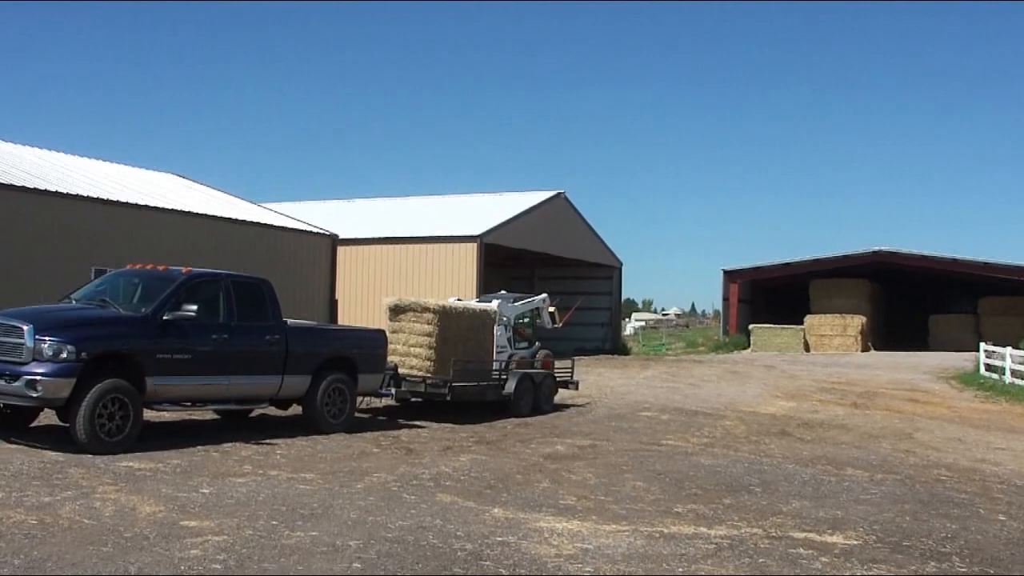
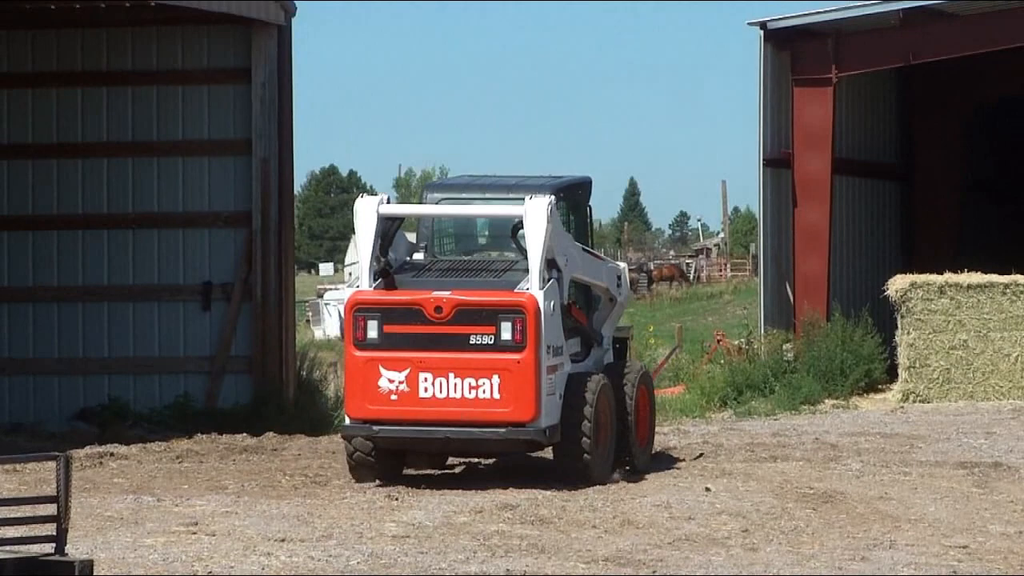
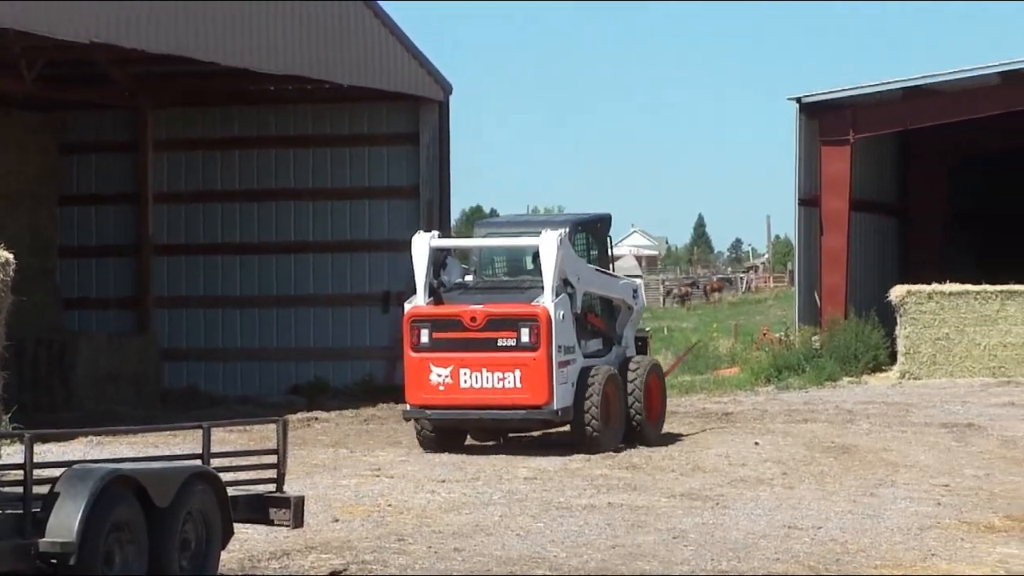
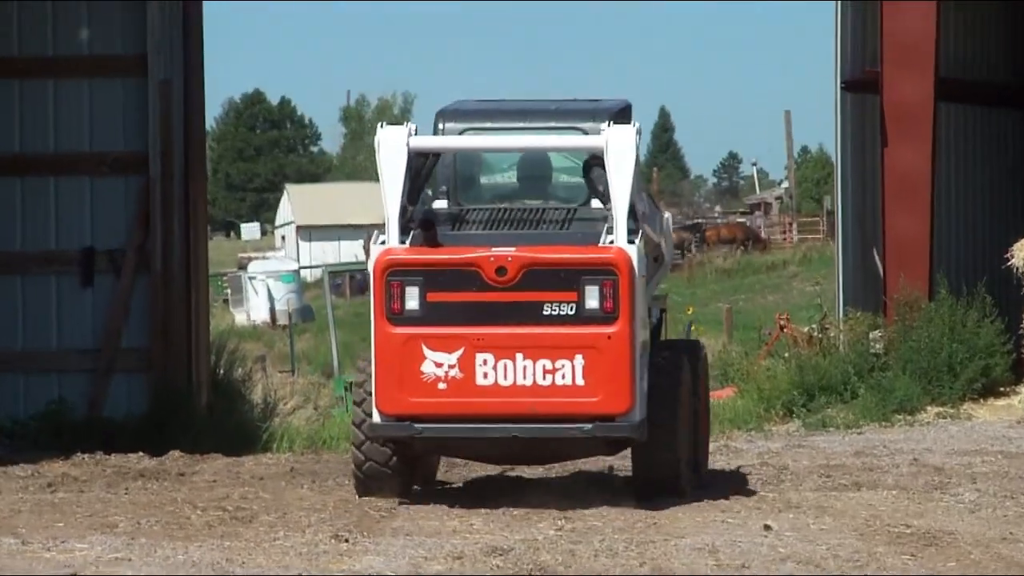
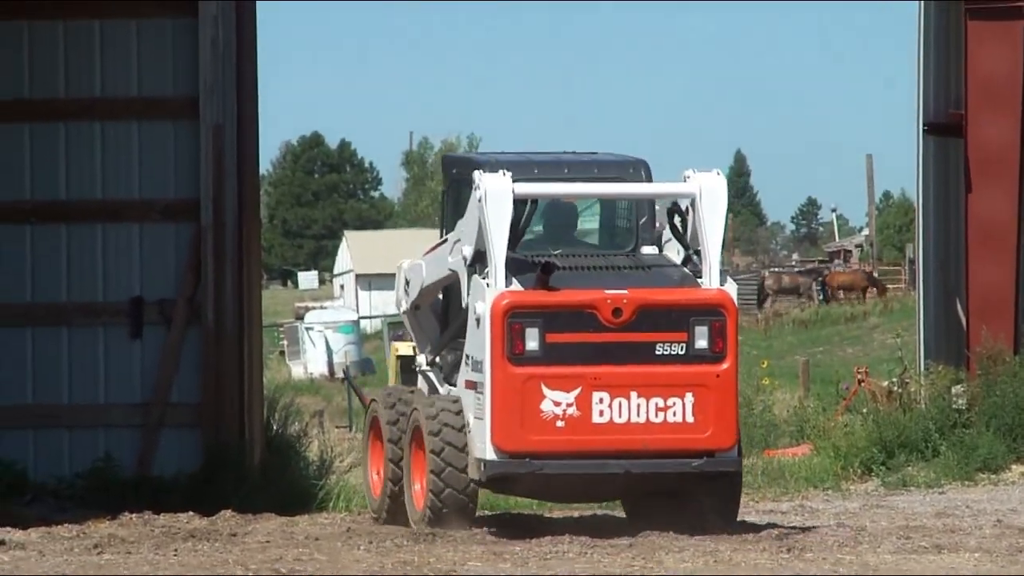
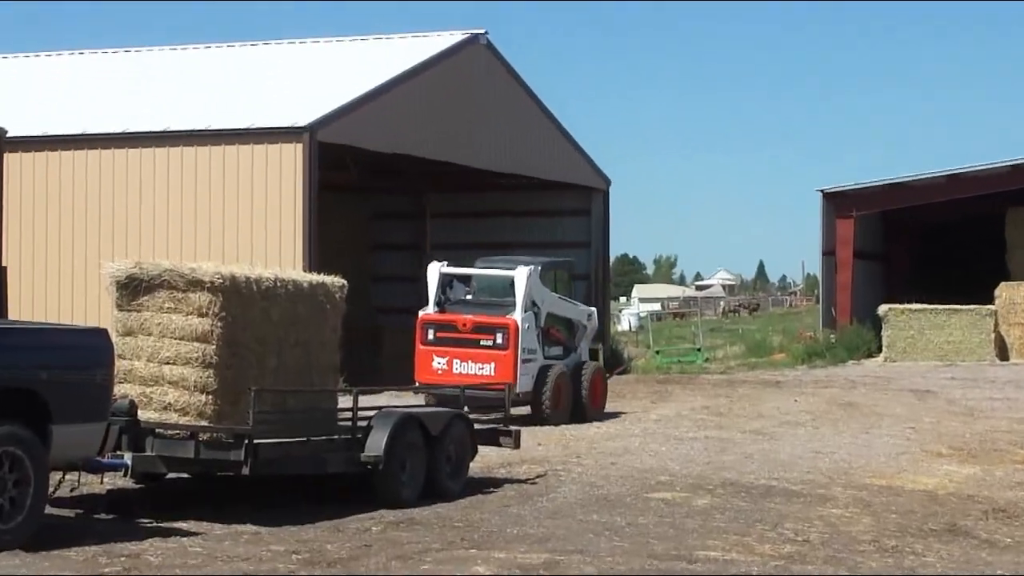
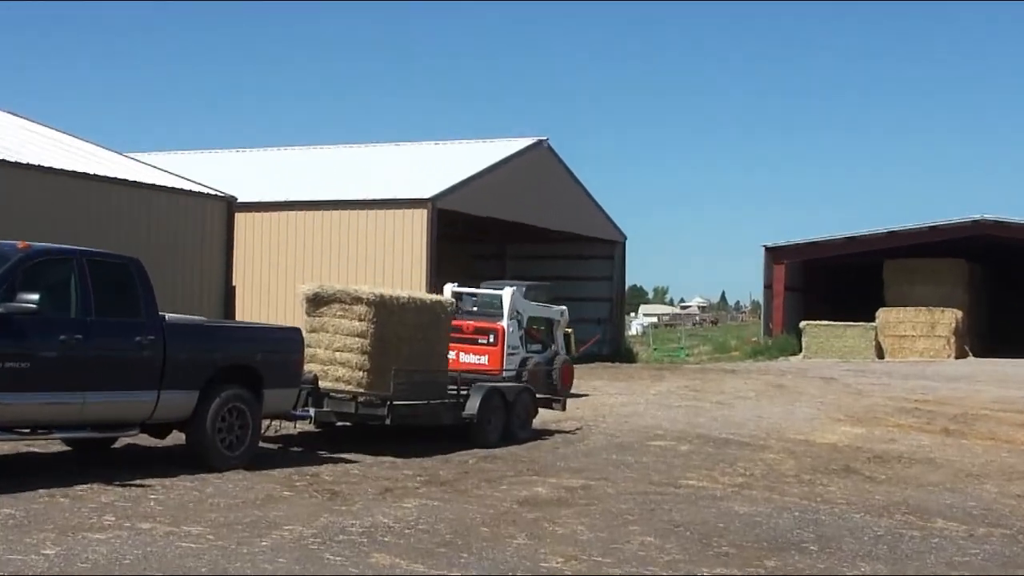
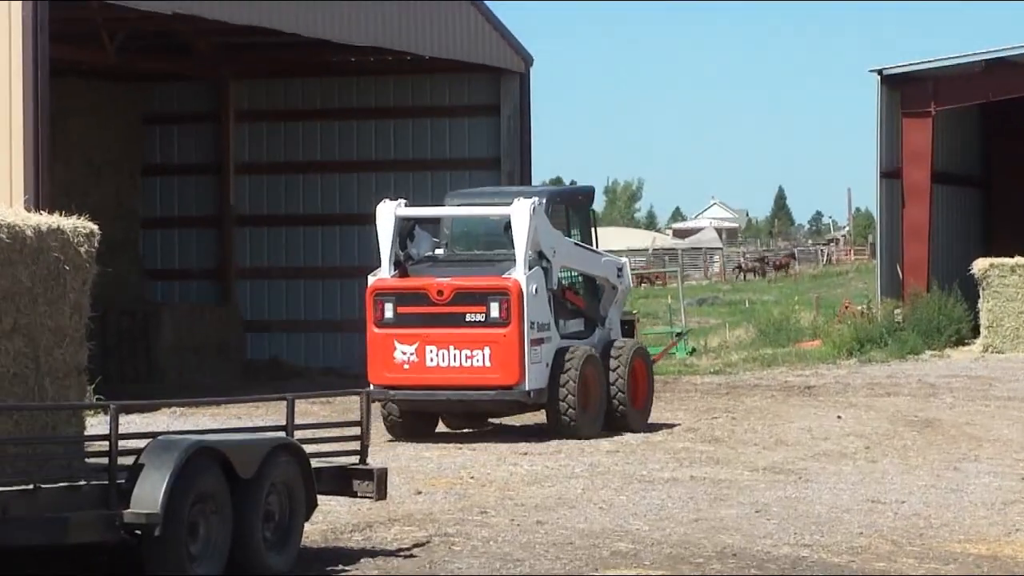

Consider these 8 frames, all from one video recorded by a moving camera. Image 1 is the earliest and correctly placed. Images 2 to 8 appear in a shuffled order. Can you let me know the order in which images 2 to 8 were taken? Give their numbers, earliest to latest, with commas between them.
7, 6, 8, 3, 2, 4, 5
